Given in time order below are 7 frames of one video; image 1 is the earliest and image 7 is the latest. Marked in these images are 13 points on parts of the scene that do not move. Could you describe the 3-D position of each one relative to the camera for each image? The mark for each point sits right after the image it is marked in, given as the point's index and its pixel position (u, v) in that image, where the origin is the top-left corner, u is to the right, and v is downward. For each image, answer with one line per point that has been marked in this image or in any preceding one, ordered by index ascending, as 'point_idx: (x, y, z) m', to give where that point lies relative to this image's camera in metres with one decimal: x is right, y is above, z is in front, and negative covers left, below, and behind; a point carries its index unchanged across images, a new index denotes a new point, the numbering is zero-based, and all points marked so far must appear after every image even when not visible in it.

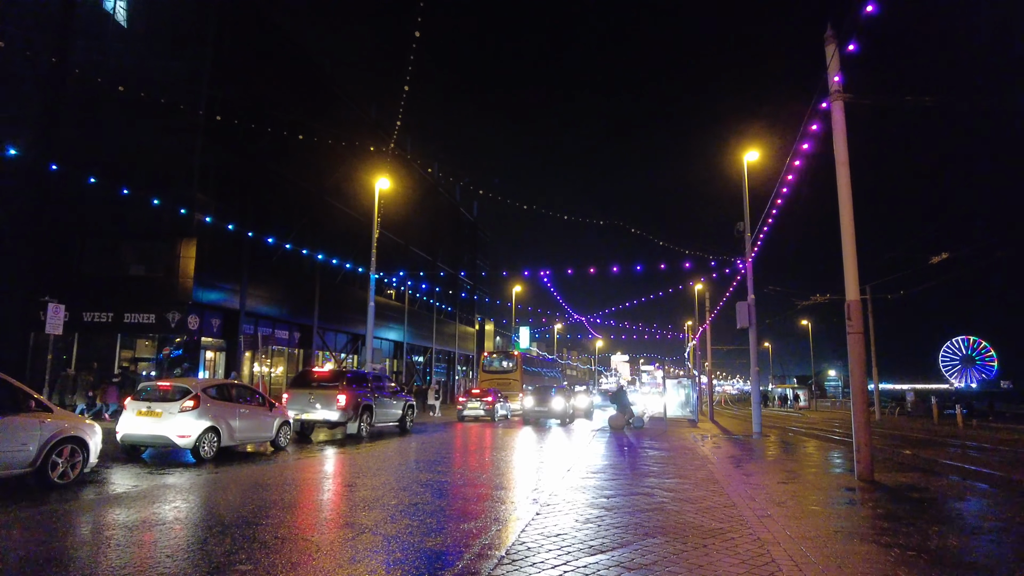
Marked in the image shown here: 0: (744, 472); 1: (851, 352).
0: (+3.5, -2.8, +9.6) m
1: (+4.7, -0.9, +9.0) m
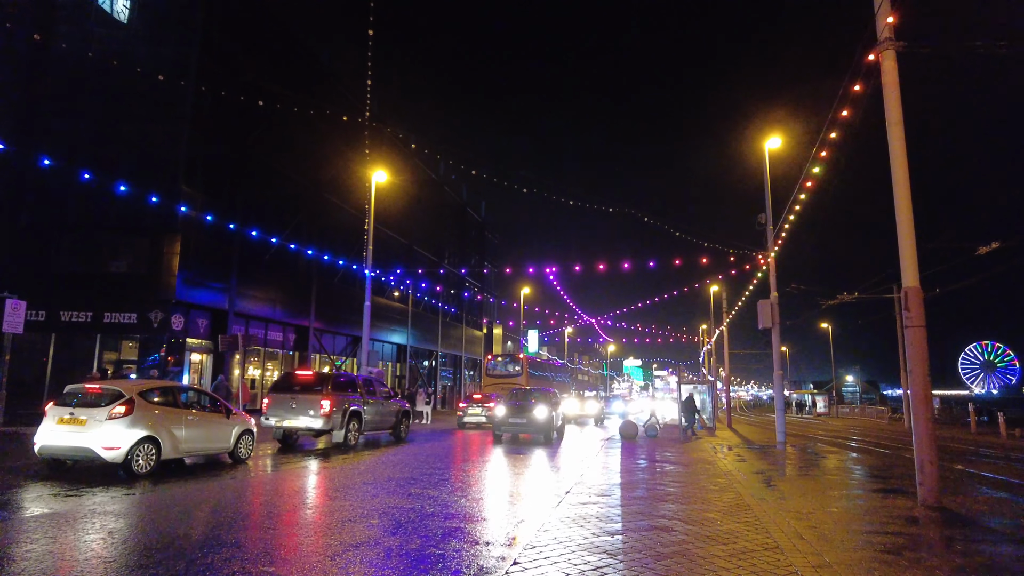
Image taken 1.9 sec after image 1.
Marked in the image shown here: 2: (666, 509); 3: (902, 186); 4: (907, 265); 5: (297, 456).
0: (+3.3, -2.6, +8.1) m
1: (+4.6, -0.7, +7.4) m
2: (+1.7, -2.4, +7.0) m
3: (+4.8, +1.2, +7.9) m
4: (+4.7, +0.3, +7.6) m
5: (-5.2, -4.2, +16.2) m
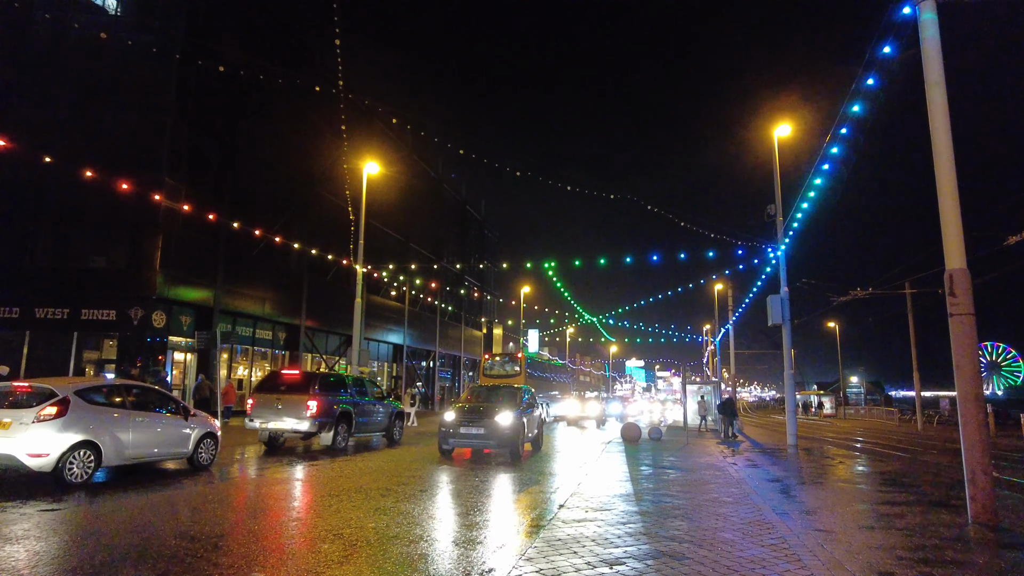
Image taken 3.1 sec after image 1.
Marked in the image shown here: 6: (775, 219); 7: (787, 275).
0: (+3.2, -2.4, +7.1) m
1: (+4.4, -0.5, +6.5) m
2: (+1.5, -2.2, +6.0) m
3: (+4.6, +1.4, +6.9) m
4: (+4.5, +0.4, +6.7) m
5: (-5.4, -4.0, +15.2) m
6: (+7.8, +2.1, +19.2) m
7: (+8.2, +0.4, +19.4) m
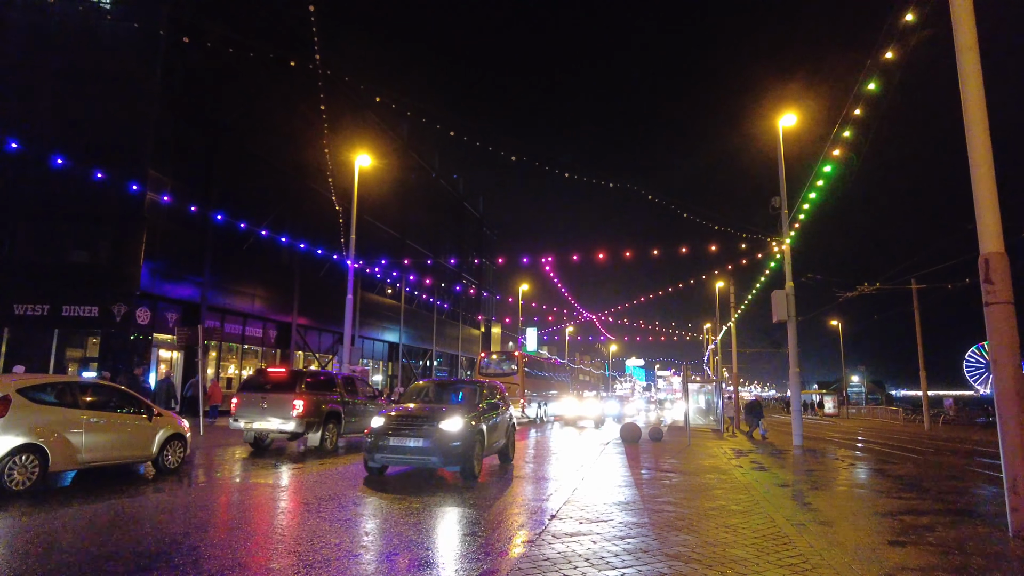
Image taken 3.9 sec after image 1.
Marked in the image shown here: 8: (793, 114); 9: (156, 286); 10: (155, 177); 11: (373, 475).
0: (+3.1, -2.3, +6.4) m
1: (+4.3, -0.4, +5.8) m
2: (+1.4, -2.1, +5.3) m
3: (+4.5, +1.5, +6.3) m
4: (+4.4, +0.6, +6.0) m
5: (-5.5, -3.9, +14.5) m
6: (+7.7, +2.2, +18.6) m
7: (+8.1, +0.5, +18.7) m
8: (+8.2, +5.1, +18.9) m
9: (-10.9, 0.0, +19.9) m
10: (-11.0, +3.4, +19.9) m
11: (-2.4, -3.1, +10.8) m
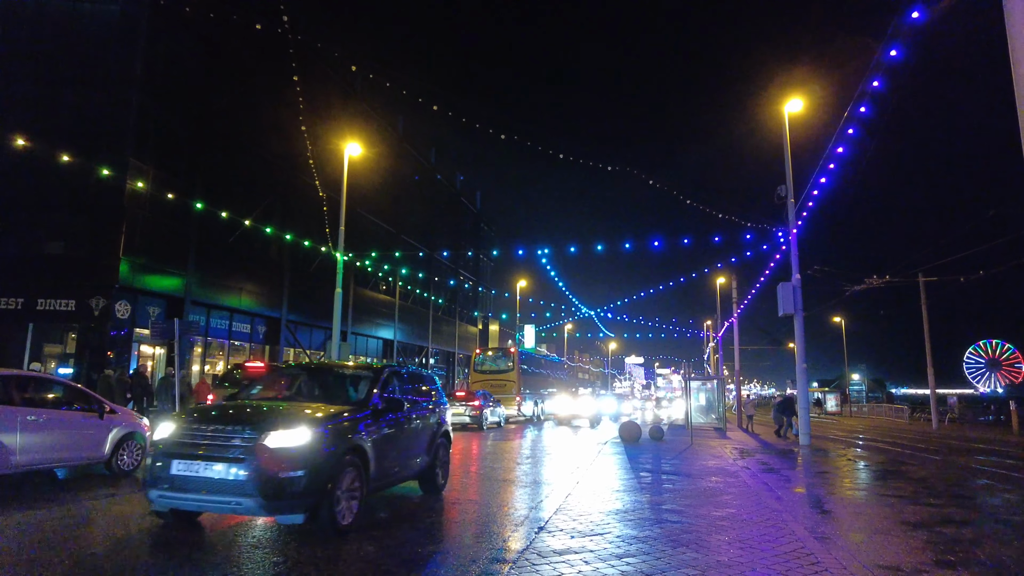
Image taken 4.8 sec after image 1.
0: (+2.9, -2.1, +5.7) m
1: (+4.2, -0.2, +5.0) m
2: (+1.2, -1.9, +4.5) m
3: (+4.3, +1.7, +5.5) m
4: (+4.2, +0.8, +5.2) m
5: (-5.6, -3.7, +13.8) m
6: (+7.5, +2.4, +17.8) m
7: (+7.9, +0.7, +18.0) m
8: (+8.0, +5.3, +18.1) m
9: (-11.1, +0.3, +19.1) m
10: (-11.2, +3.6, +19.1) m
11: (-2.5, -2.9, +10.0) m
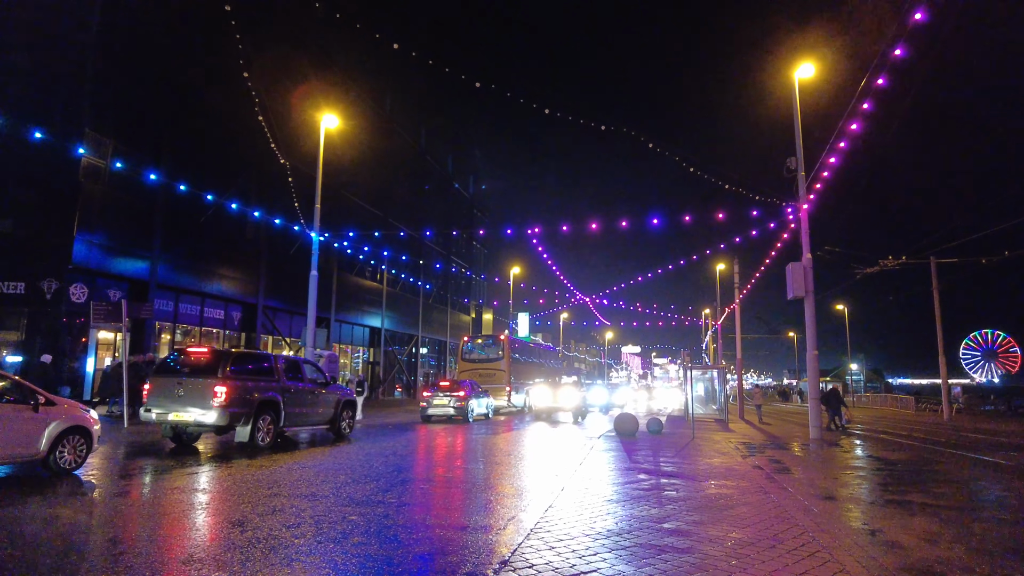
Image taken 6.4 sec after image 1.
0: (+2.6, -1.8, +4.3) m
1: (+3.9, 0.0, +3.7) m
2: (+0.9, -1.6, +3.2) m
3: (+4.1, +2.0, +4.1) m
4: (+4.0, +1.0, +3.8) m
5: (-6.0, -3.3, +12.4) m
6: (+7.2, +2.9, +16.4) m
7: (+7.6, +1.2, +16.6) m
8: (+7.7, +5.8, +16.6) m
9: (-11.4, +0.8, +17.6) m
10: (-11.5, +4.1, +17.6) m
11: (-2.8, -2.6, +8.6) m
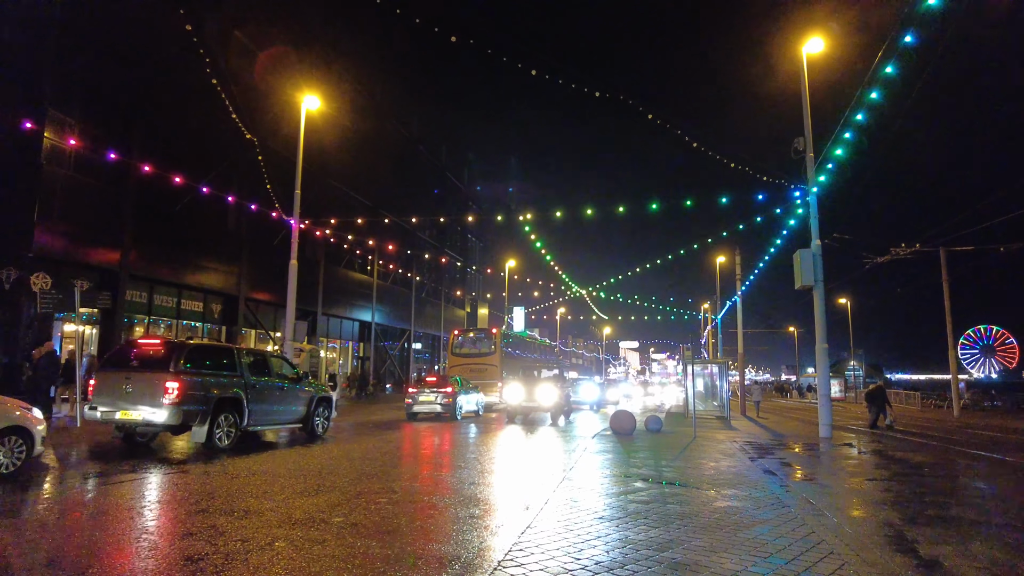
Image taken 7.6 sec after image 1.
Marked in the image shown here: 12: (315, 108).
0: (+2.4, -1.6, +3.3) m
1: (+3.7, +0.2, +2.6) m
2: (+0.7, -1.5, +2.2) m
3: (+3.8, +2.2, +3.1) m
4: (+3.7, +1.2, +2.8) m
5: (-6.2, -3.0, +11.4) m
6: (+6.9, +3.1, +15.4) m
7: (+7.4, +1.5, +15.6) m
8: (+7.4, +6.0, +15.6) m
9: (-11.7, +1.0, +16.6) m
10: (-11.8, +4.4, +16.5) m
11: (-3.0, -2.4, +7.6) m
12: (-5.8, +5.3, +19.1) m
